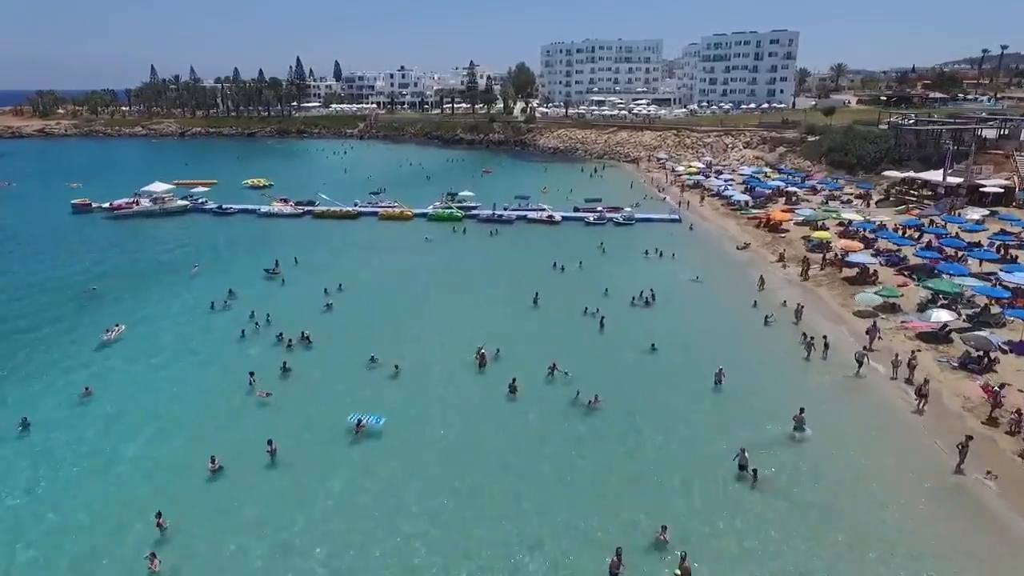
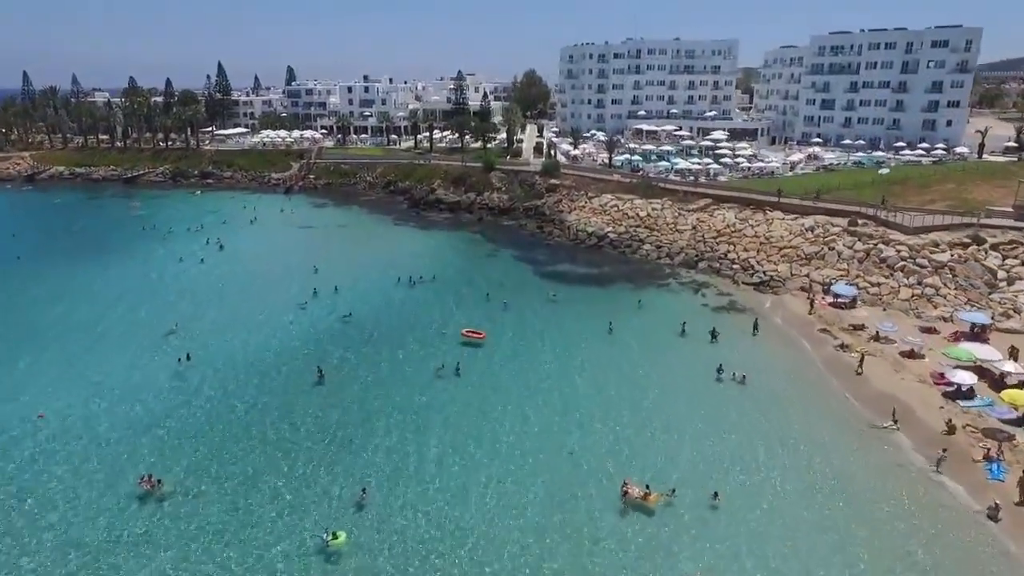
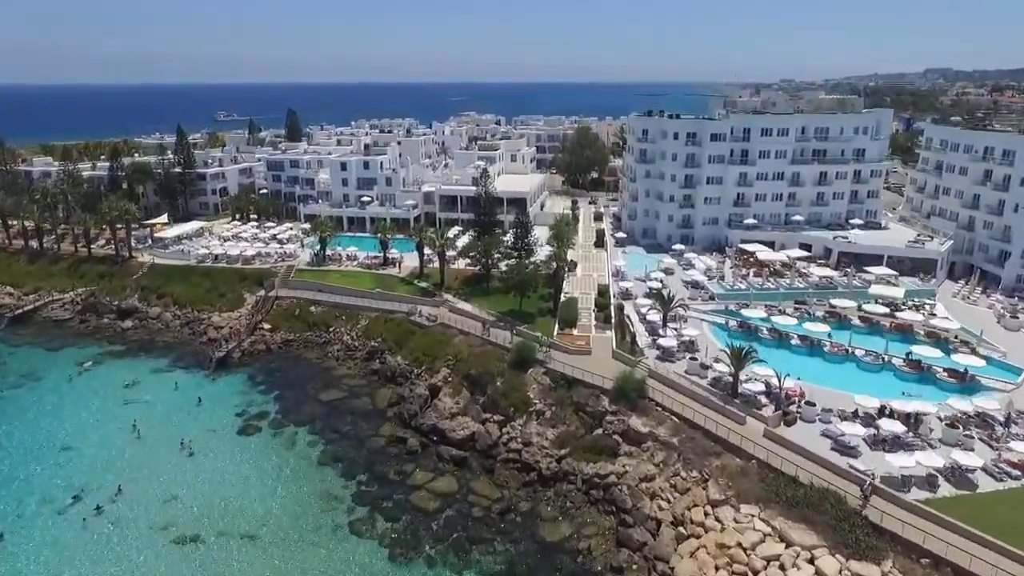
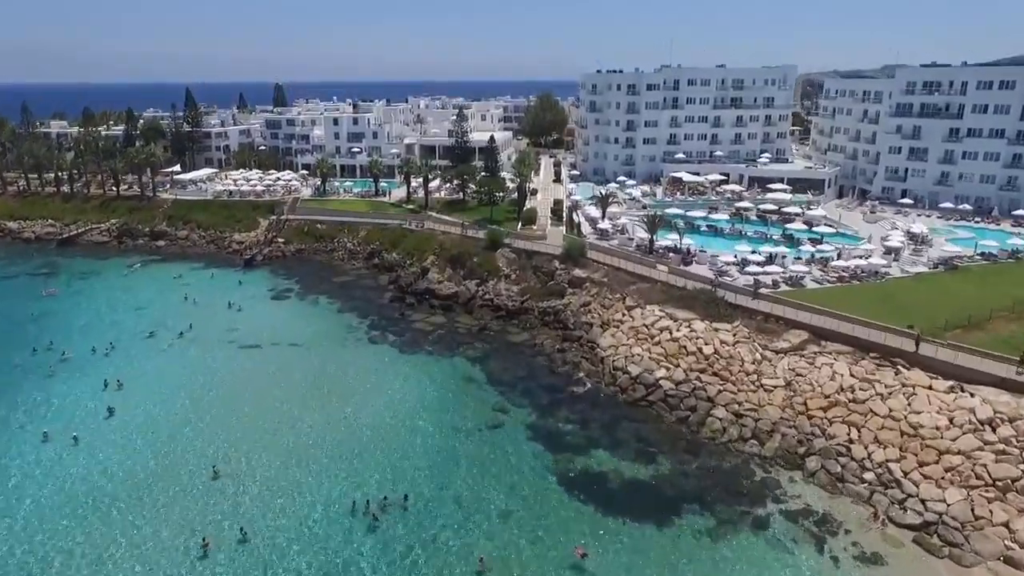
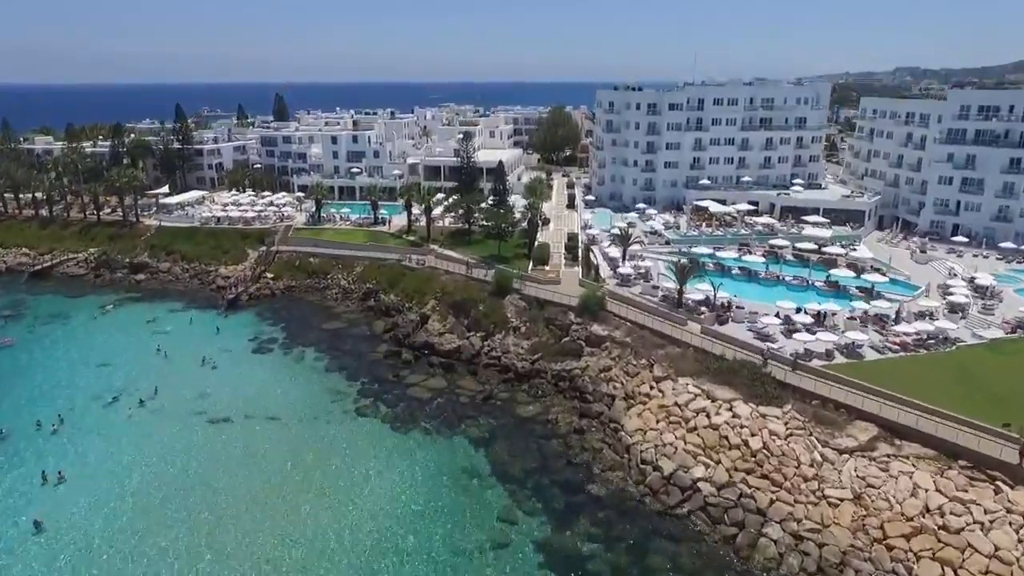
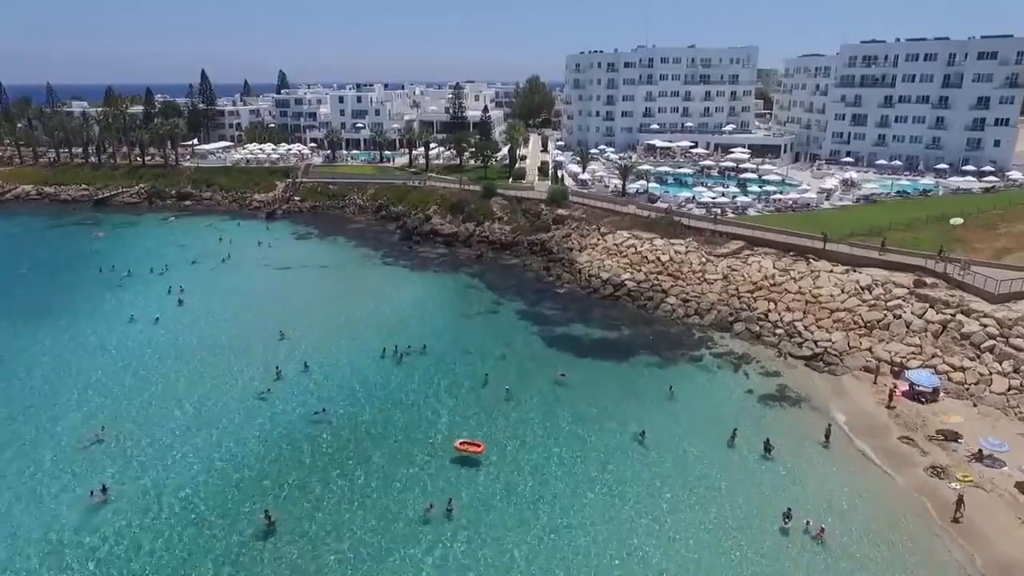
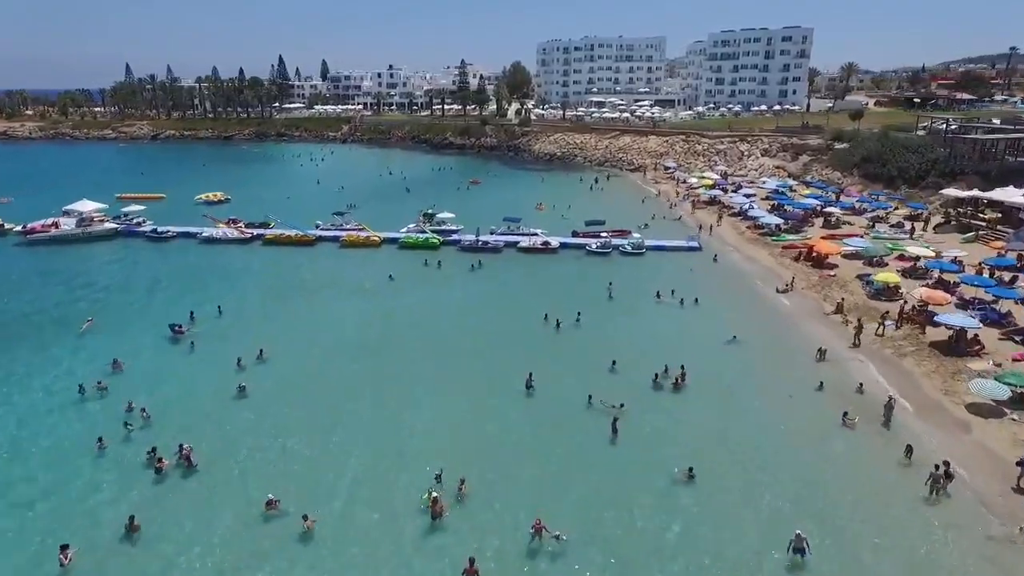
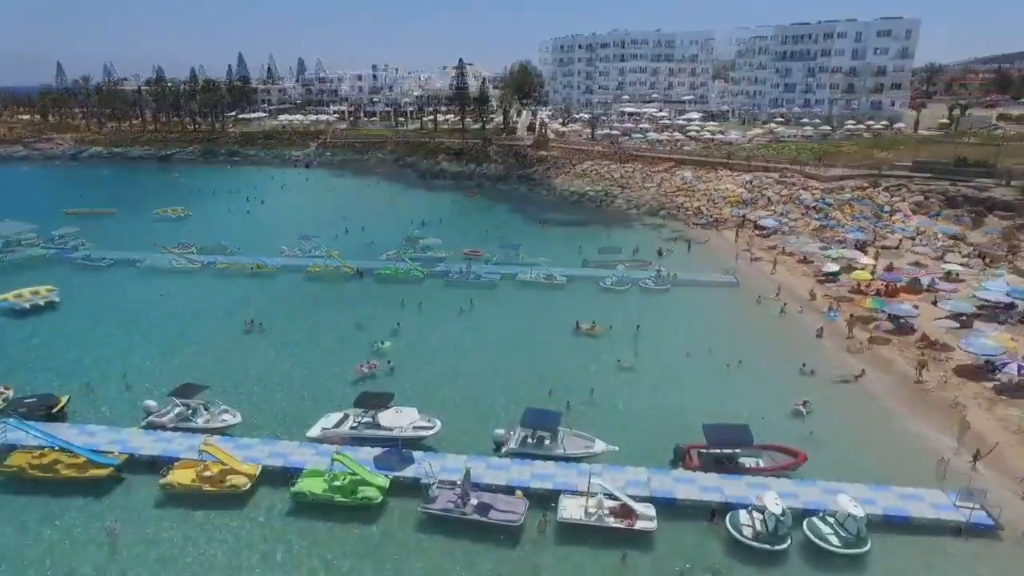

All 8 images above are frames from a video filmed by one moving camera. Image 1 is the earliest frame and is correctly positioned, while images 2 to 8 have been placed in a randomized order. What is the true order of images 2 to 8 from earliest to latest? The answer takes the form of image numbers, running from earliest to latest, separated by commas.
7, 8, 2, 6, 4, 5, 3
